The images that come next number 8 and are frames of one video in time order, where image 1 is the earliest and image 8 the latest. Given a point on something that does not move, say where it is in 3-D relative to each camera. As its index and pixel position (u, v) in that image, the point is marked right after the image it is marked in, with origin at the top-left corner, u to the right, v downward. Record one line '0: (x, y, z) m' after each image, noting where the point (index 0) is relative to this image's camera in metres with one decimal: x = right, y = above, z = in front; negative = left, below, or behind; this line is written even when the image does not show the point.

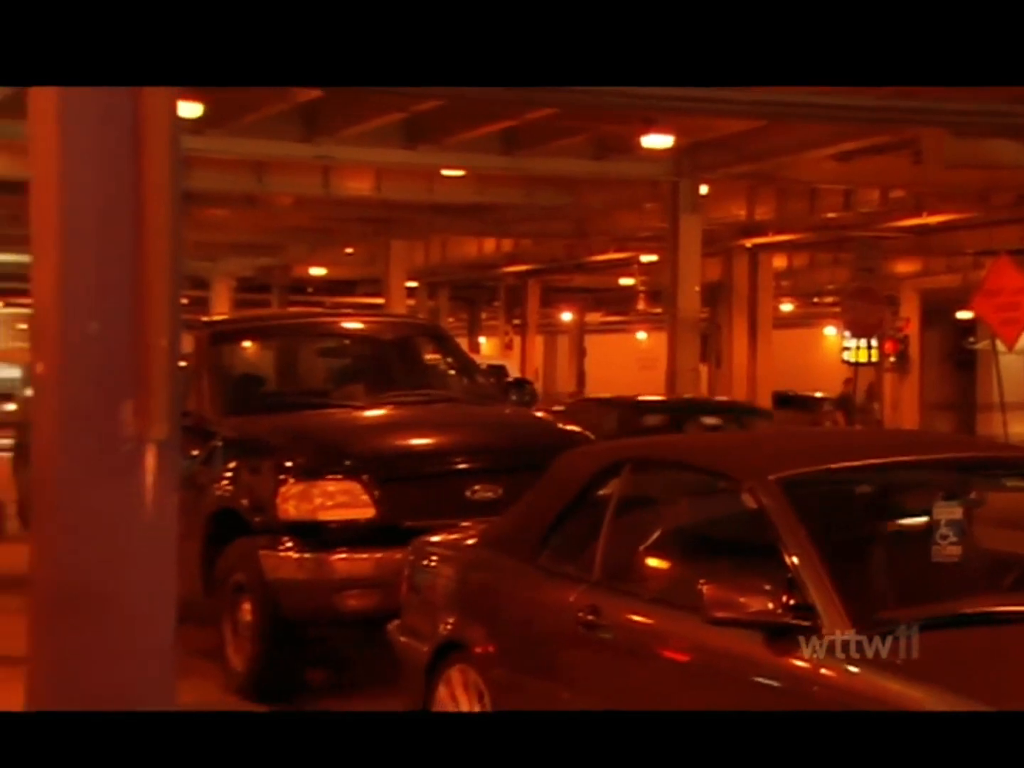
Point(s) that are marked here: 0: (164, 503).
0: (-1.4, -0.5, +5.0) m
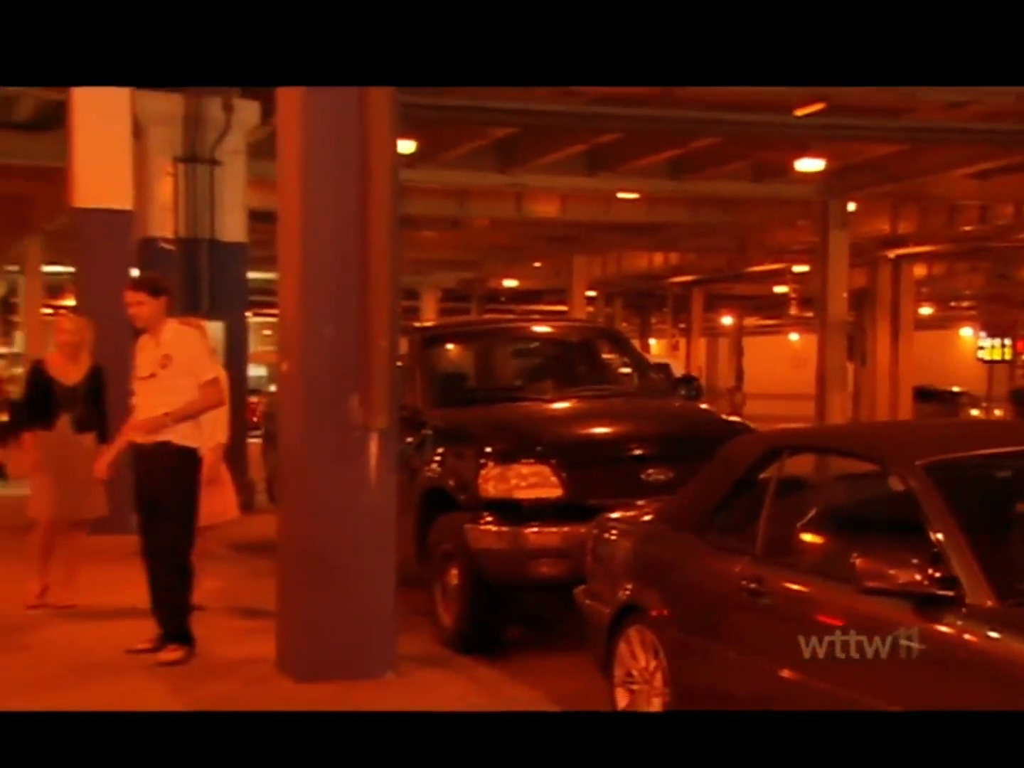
0: (-0.6, -0.5, +5.8) m
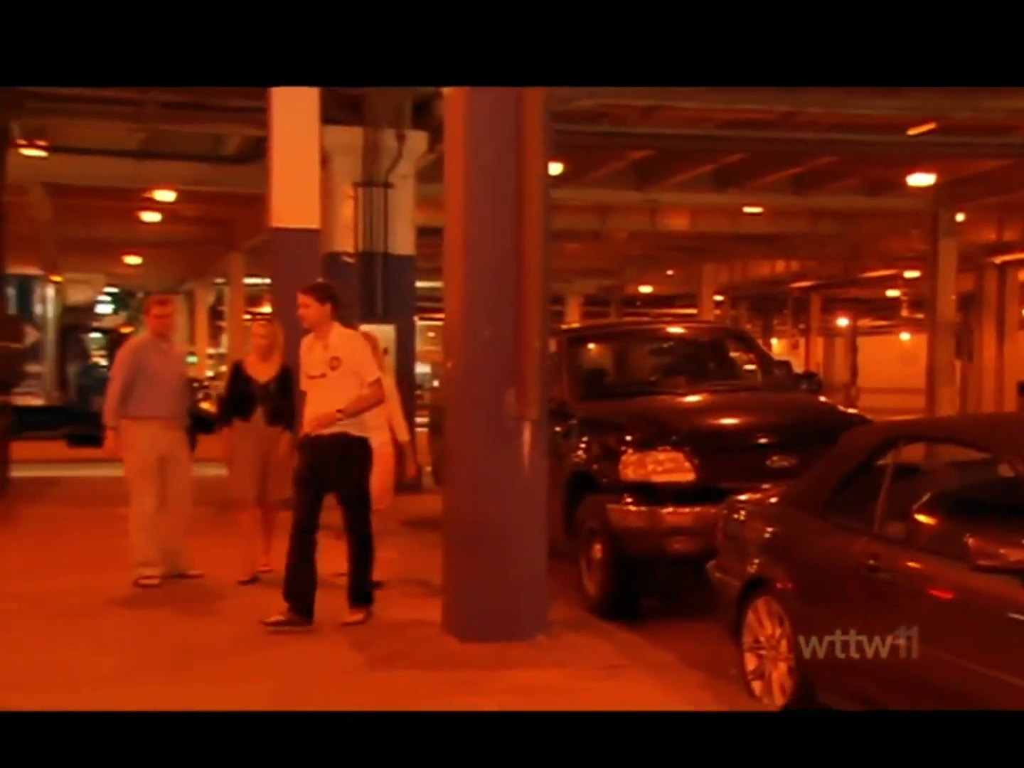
0: (+0.1, -0.5, +6.6) m
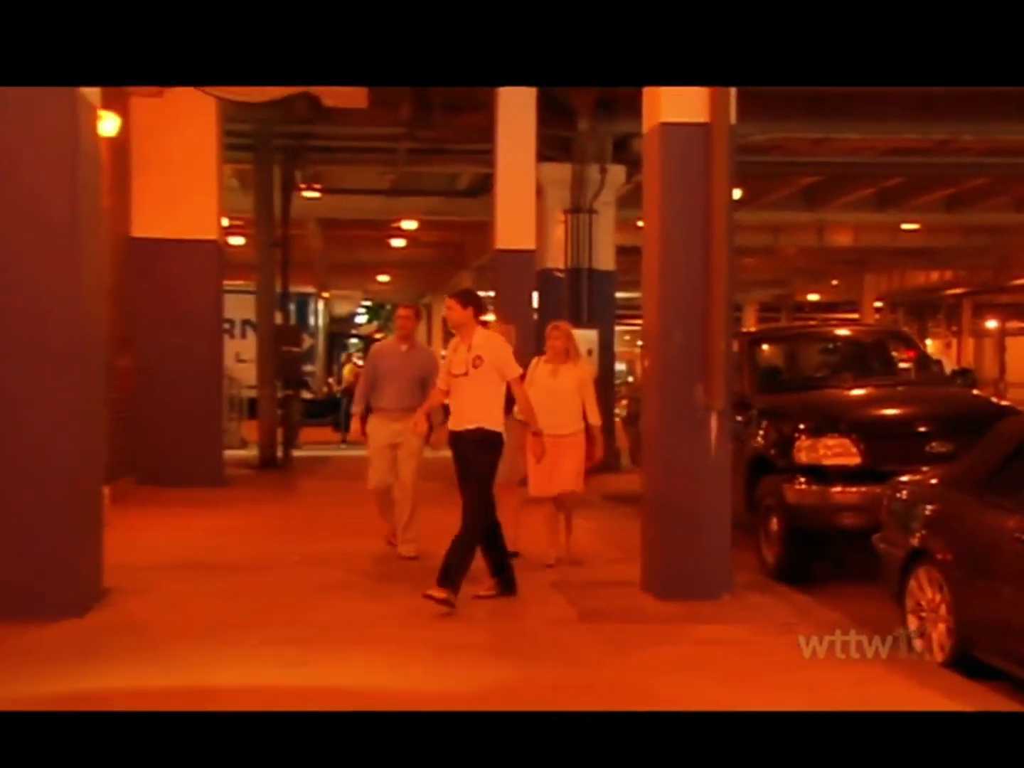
0: (+1.3, -0.4, +7.6) m
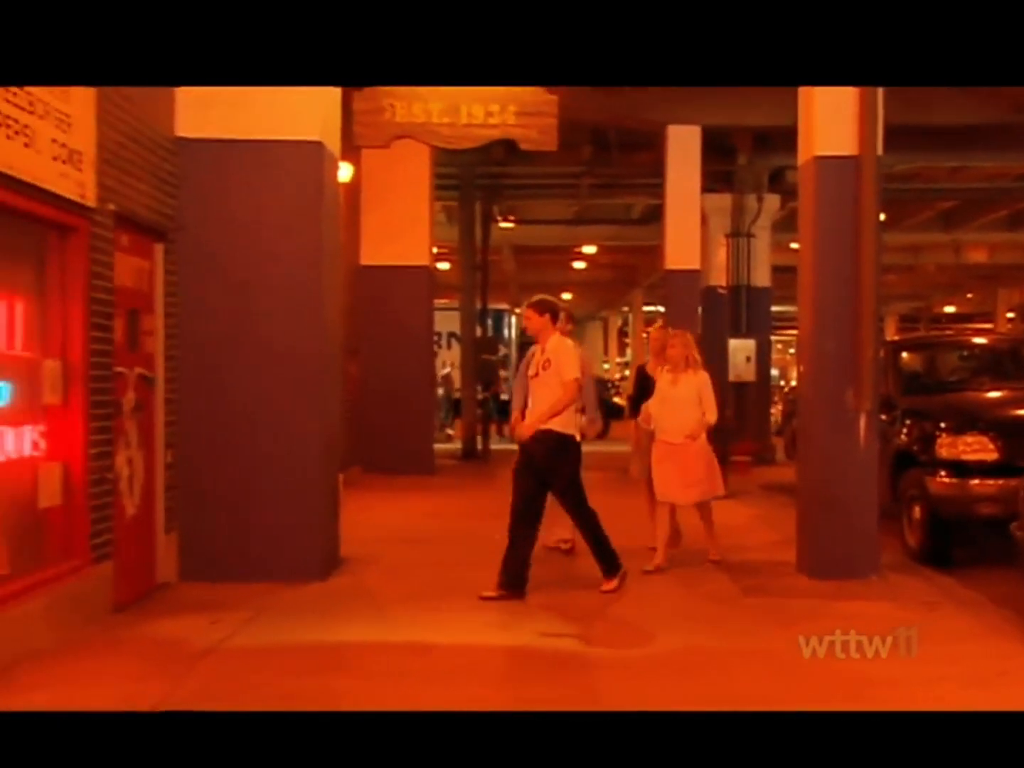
0: (+2.4, -0.5, +8.6) m
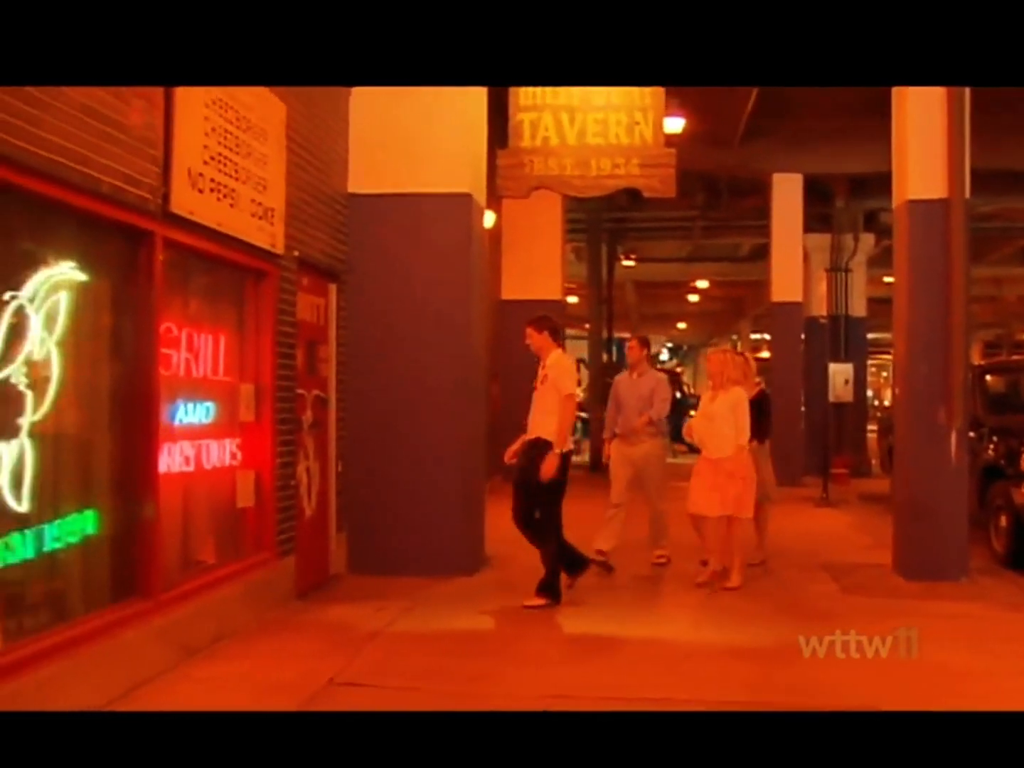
0: (+3.3, -0.6, +9.4) m
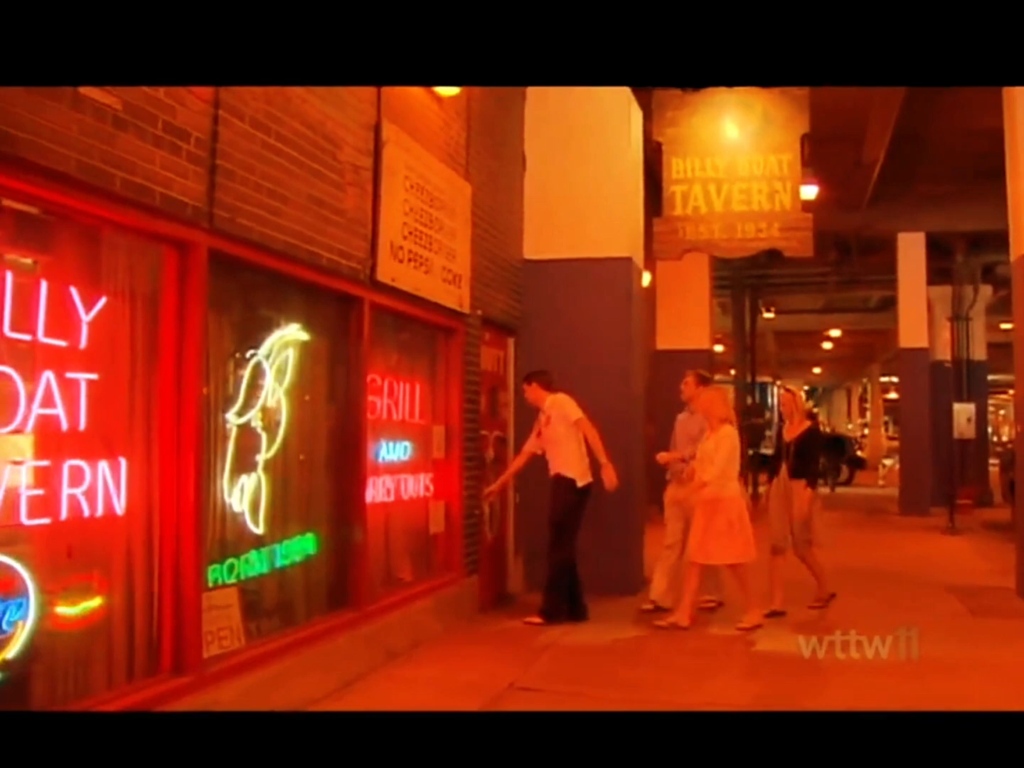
0: (+4.6, -0.9, +10.2) m
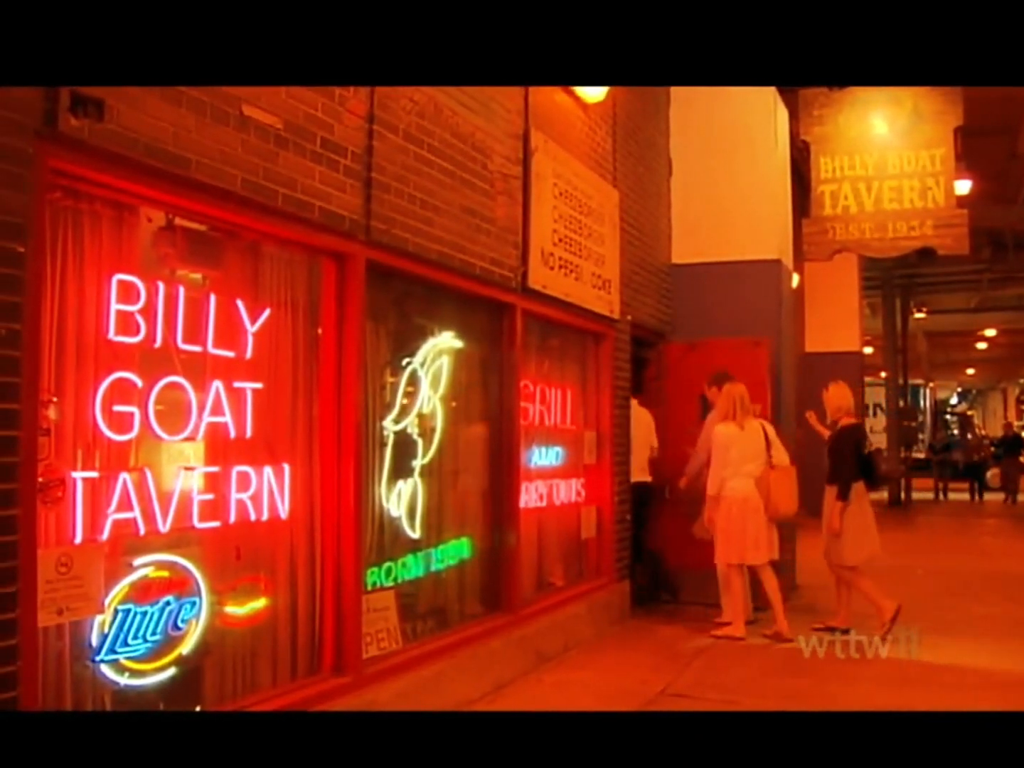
0: (+5.8, -0.9, +9.7) m
